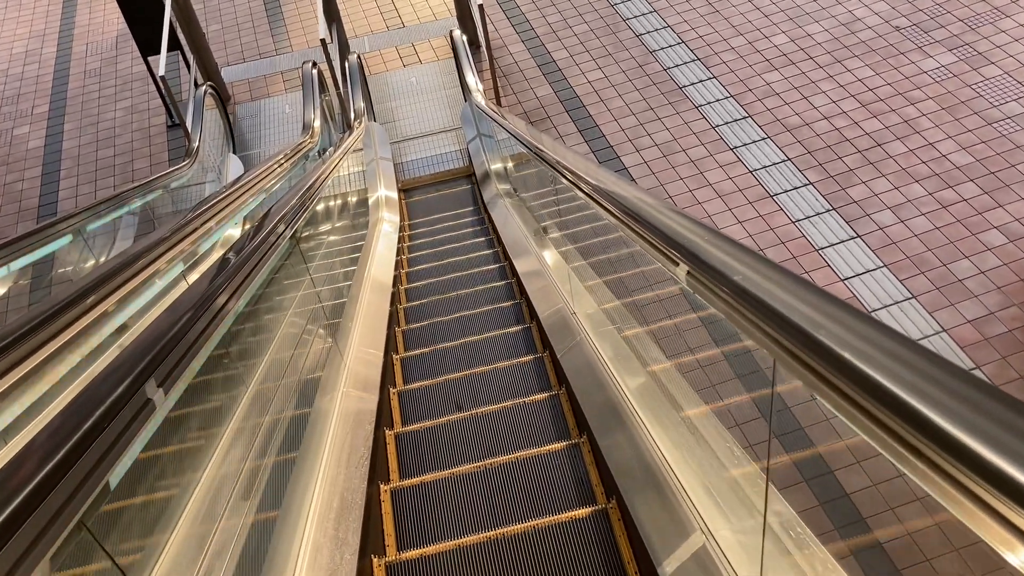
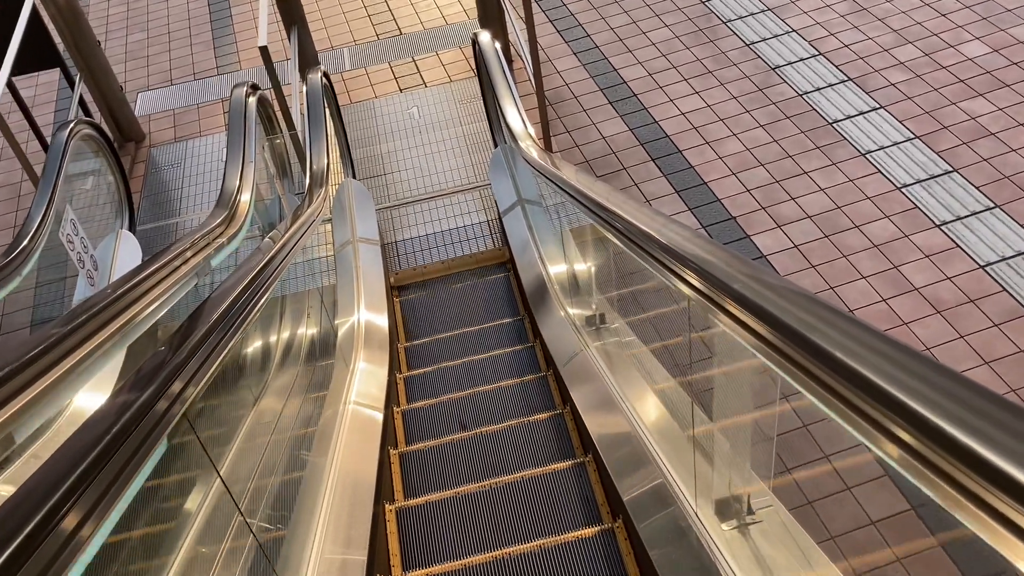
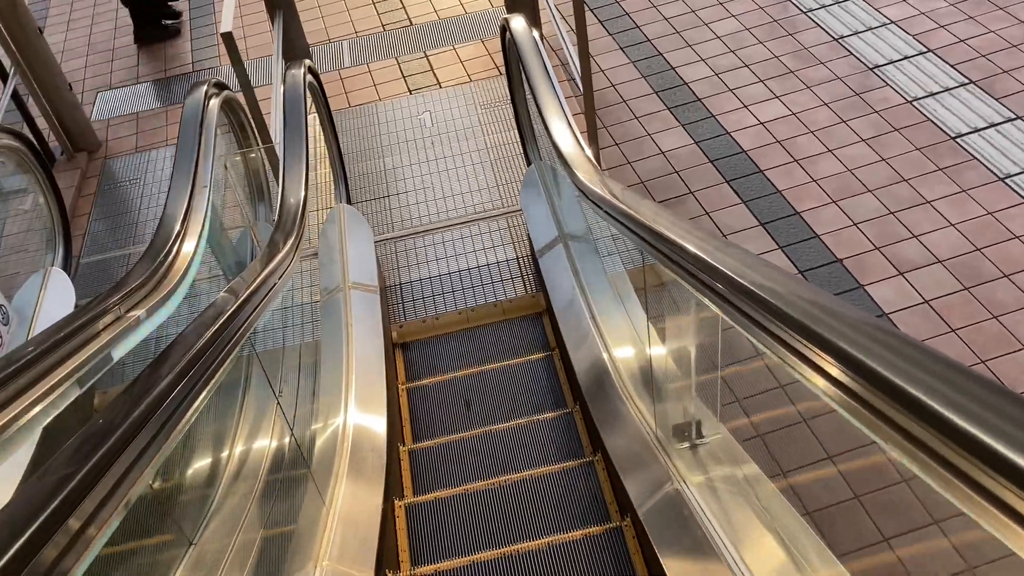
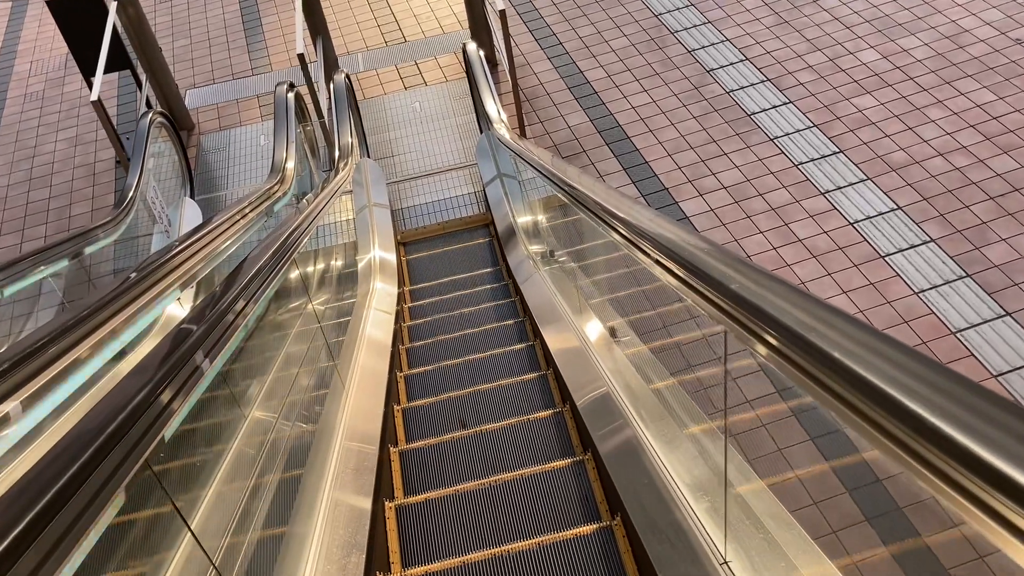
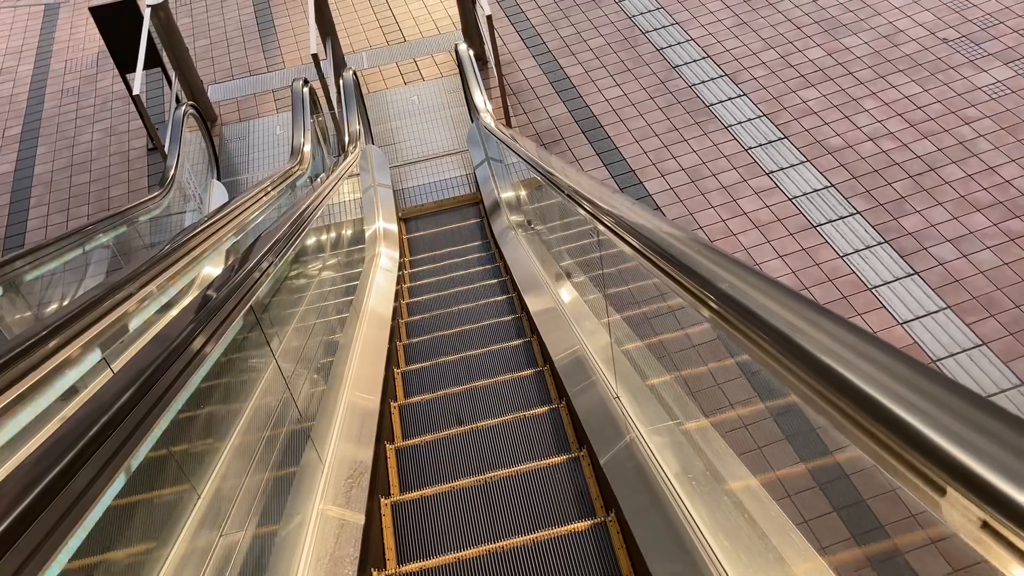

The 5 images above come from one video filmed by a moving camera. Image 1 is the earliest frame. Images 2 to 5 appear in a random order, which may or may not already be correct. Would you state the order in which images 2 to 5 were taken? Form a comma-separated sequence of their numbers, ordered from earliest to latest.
5, 4, 2, 3
